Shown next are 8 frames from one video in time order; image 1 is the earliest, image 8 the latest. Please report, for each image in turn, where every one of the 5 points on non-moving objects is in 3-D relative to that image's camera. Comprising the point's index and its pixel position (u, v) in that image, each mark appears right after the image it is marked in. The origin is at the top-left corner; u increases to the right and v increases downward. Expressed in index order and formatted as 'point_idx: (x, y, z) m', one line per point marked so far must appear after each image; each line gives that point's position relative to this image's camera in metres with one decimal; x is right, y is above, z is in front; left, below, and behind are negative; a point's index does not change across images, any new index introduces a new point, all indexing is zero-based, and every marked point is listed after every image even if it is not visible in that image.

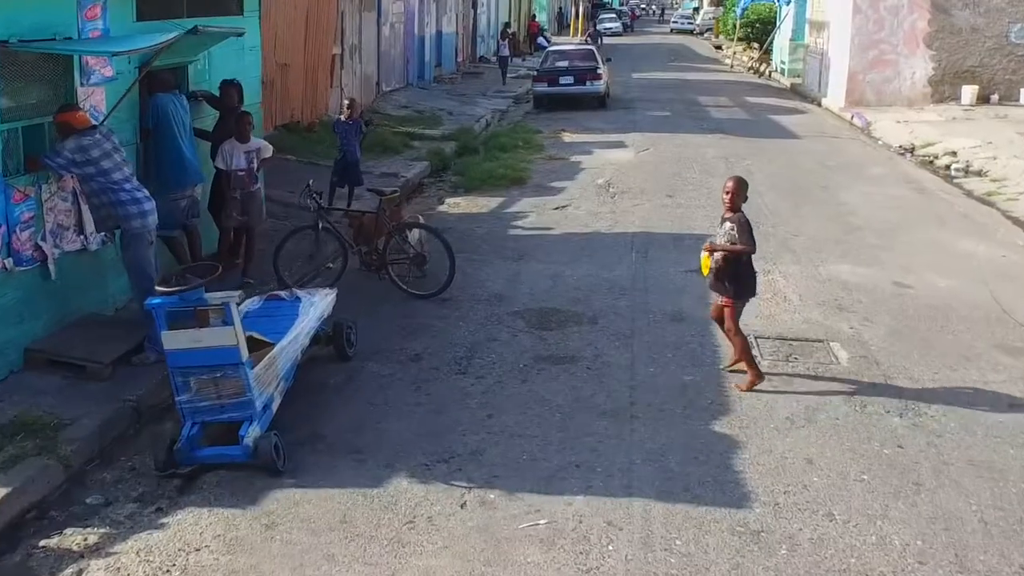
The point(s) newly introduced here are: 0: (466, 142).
0: (-0.8, +2.5, +18.6) m
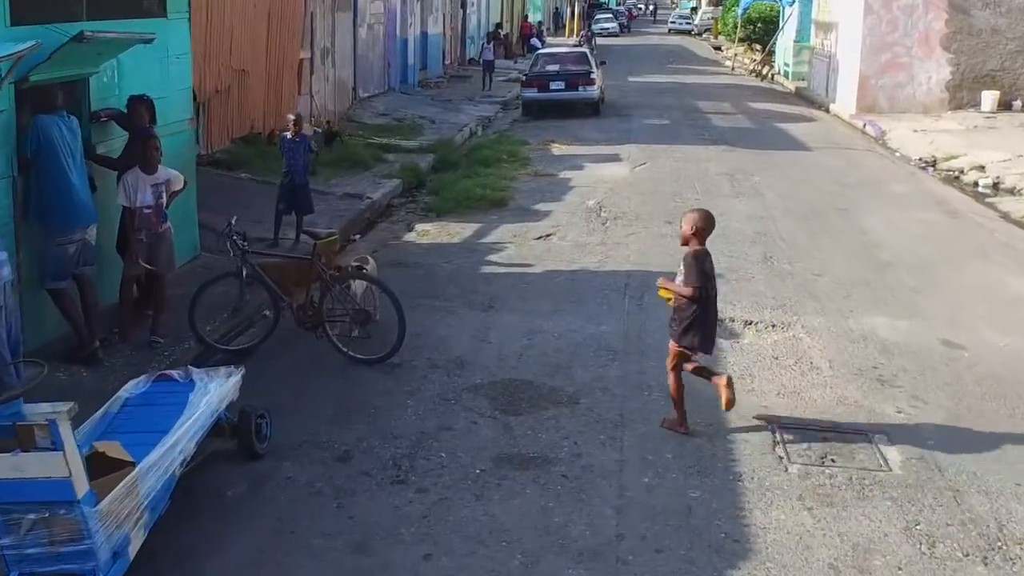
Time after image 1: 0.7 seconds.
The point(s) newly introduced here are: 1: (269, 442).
0: (-1.0, +2.0, +16.9) m
1: (-1.3, -0.9, +6.1) m
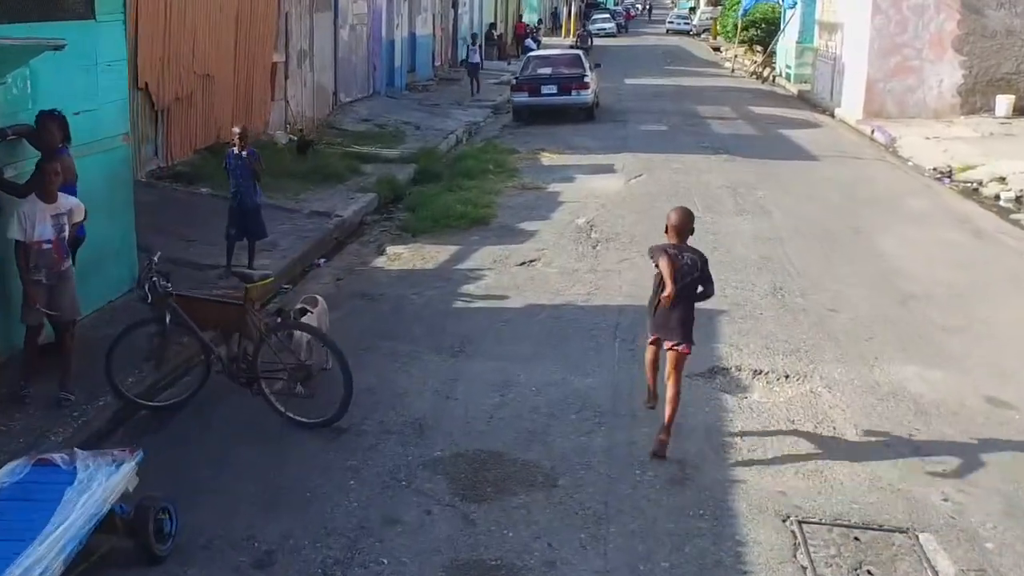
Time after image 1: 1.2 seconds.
0: (-1.2, +1.8, +15.8) m
1: (-1.5, -1.1, +5.0) m
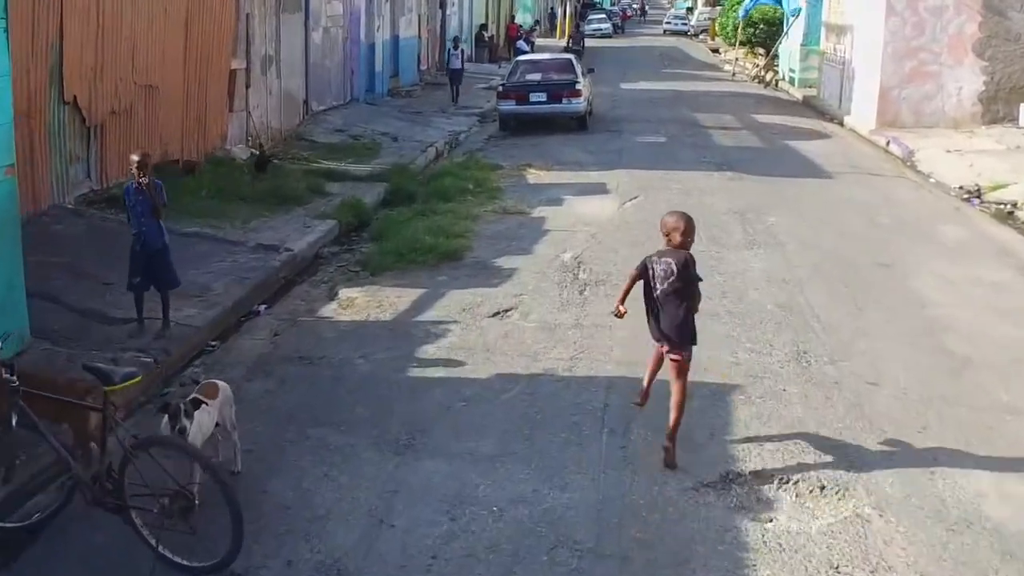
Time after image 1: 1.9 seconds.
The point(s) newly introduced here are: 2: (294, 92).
0: (-1.5, +1.3, +14.2) m
1: (-1.7, -1.6, +3.4) m
2: (-3.7, +3.3, +18.7) m
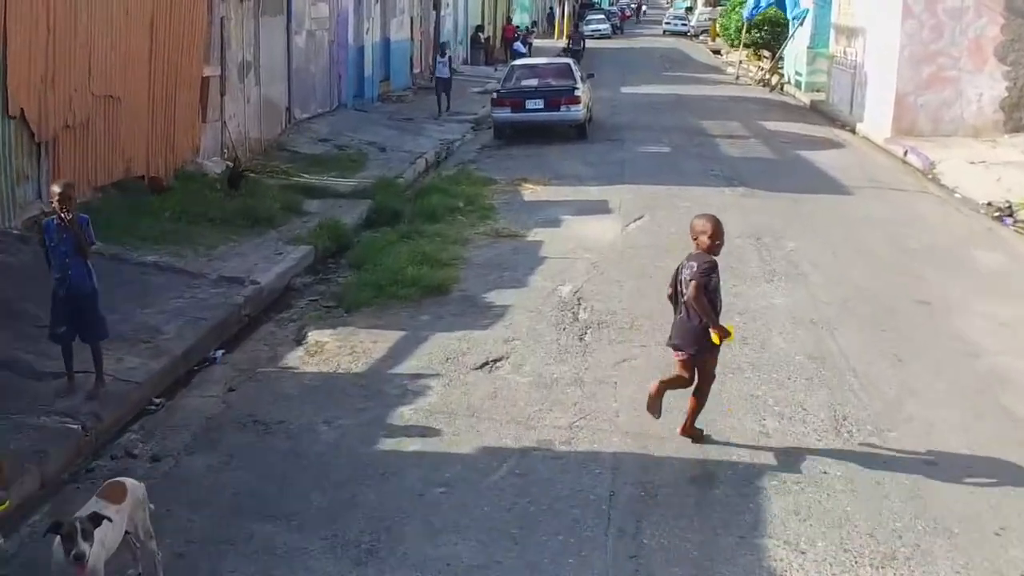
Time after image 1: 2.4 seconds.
0: (-1.5, +1.0, +13.1) m
1: (-1.8, -1.9, +2.3) m
2: (-3.8, +3.0, +17.6) m
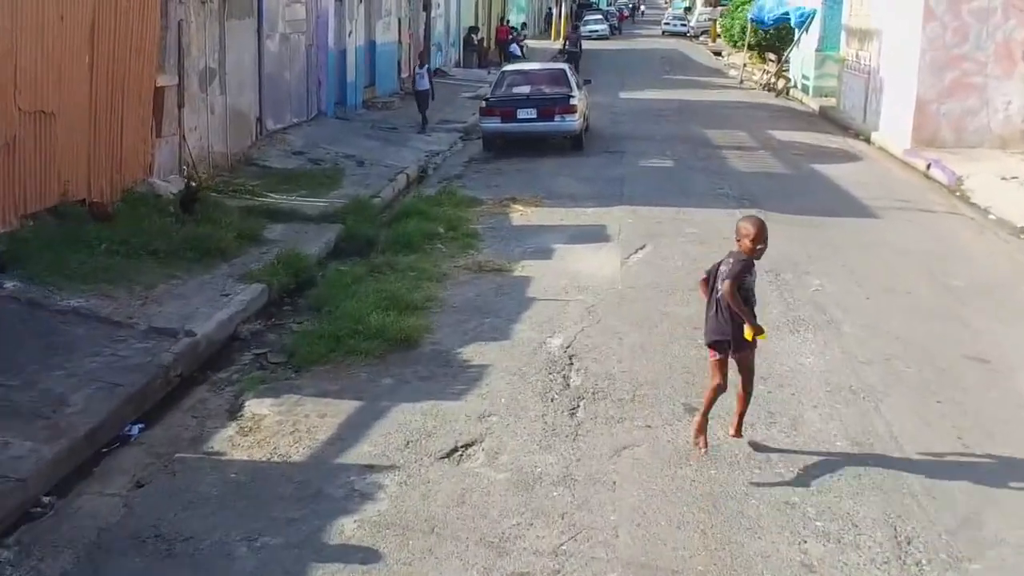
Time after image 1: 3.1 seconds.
0: (-1.7, +0.6, +11.7) m
1: (-1.9, -2.3, +0.9) m
2: (-3.9, +2.6, +16.2) m
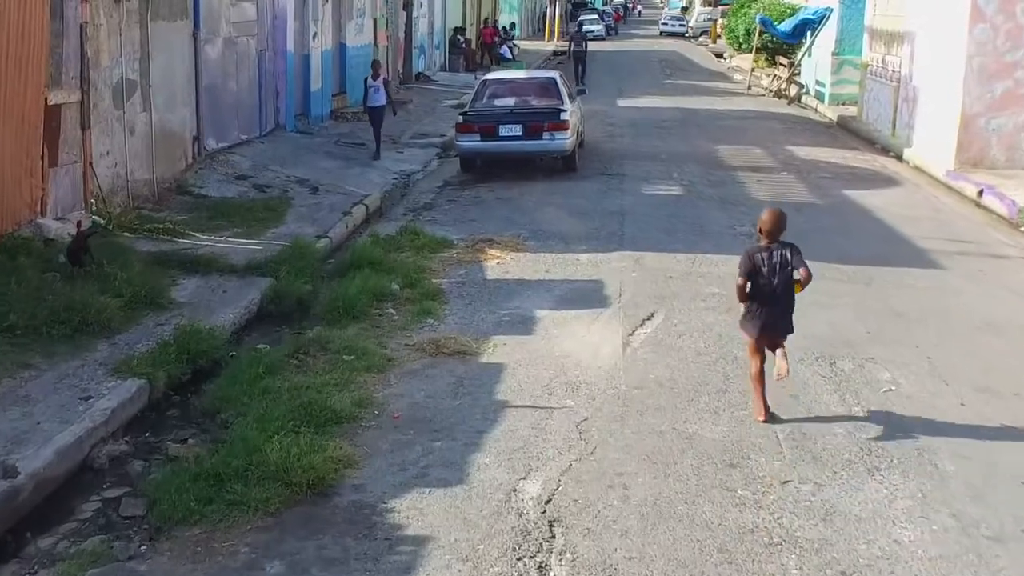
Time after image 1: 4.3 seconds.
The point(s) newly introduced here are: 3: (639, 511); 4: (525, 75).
0: (-1.9, 0.0, +9.3) m
1: (-2.1, -2.9, -1.5) m
2: (-4.2, +2.0, +13.7) m
3: (+0.6, -1.1, +5.1) m
4: (+0.2, +3.1, +15.8) m
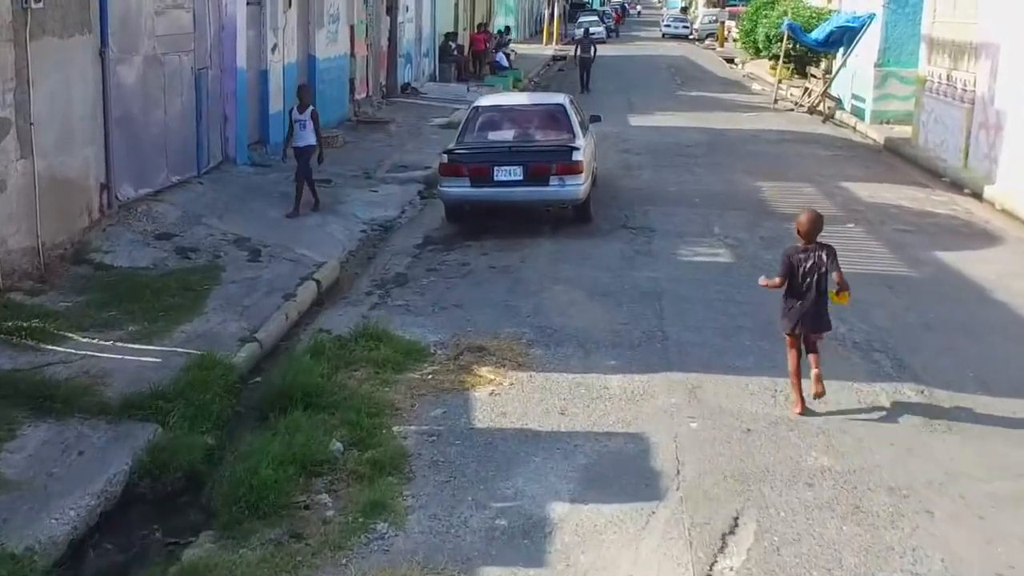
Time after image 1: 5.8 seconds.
0: (-1.9, -0.9, +6.2) m
1: (-2.1, -3.8, -4.6) m
2: (-4.2, +1.1, +10.6) m
3: (+0.6, -2.0, +2.0) m
4: (+0.2, +2.2, +12.7) m
